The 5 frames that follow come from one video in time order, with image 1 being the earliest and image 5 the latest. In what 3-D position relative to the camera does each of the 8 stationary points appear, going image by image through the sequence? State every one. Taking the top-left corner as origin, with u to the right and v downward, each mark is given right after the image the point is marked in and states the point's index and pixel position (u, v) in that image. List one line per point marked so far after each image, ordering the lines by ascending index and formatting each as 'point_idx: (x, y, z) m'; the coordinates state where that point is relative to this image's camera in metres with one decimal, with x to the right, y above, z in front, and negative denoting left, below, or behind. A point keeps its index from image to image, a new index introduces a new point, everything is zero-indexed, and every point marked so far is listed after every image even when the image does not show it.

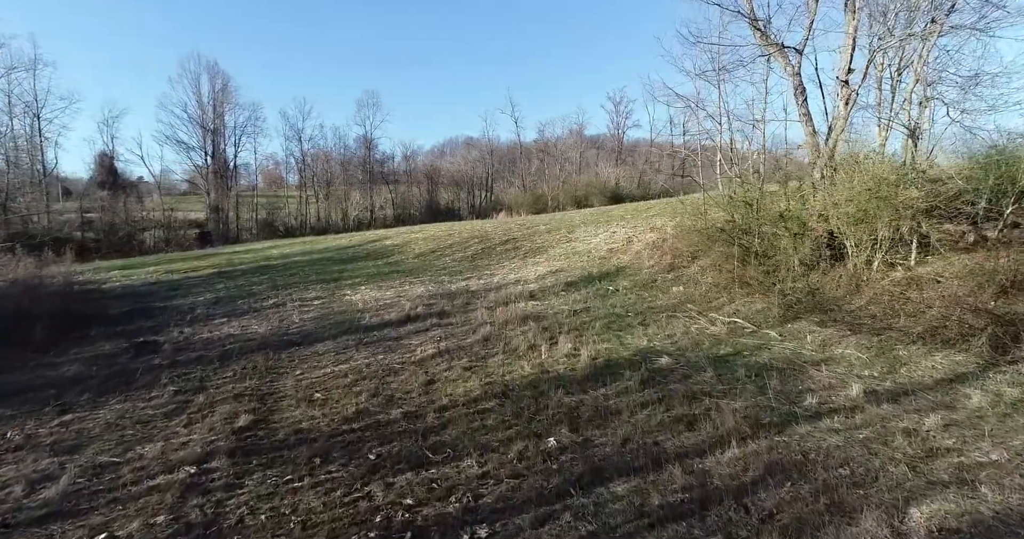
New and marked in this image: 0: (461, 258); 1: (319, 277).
0: (-1.4, +0.3, +14.3) m
1: (-4.8, -0.3, +13.2) m
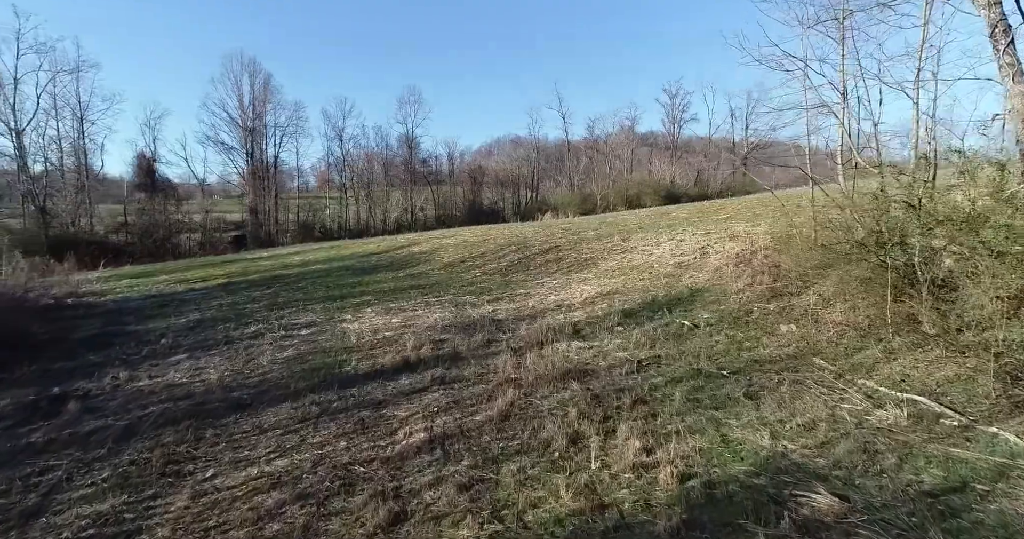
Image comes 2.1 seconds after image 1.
0: (-0.4, 0.0, +12.1) m
1: (-3.9, -0.6, +11.3) m
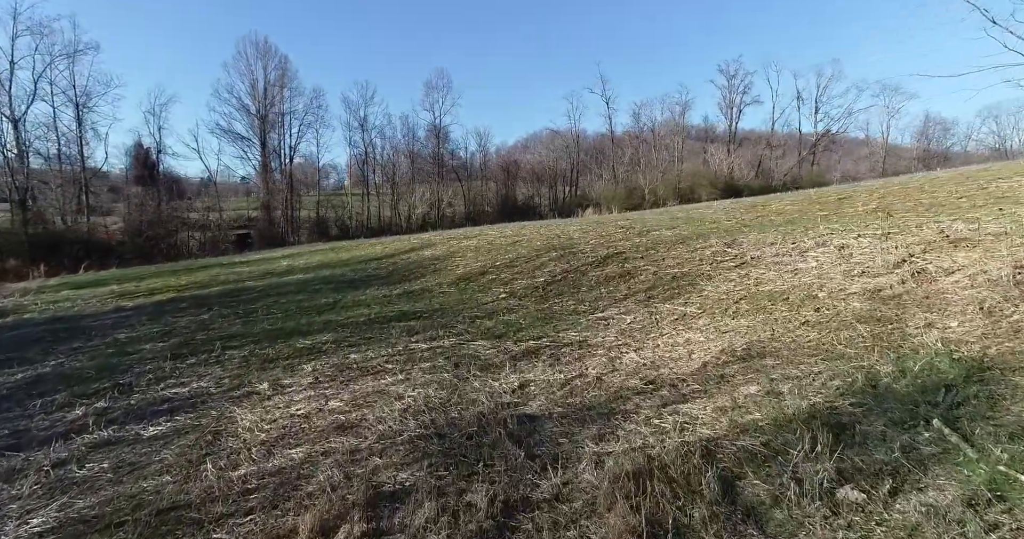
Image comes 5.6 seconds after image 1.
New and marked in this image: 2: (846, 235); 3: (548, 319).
0: (+0.2, -0.3, +7.9) m
1: (-3.3, -0.8, +7.4) m
2: (+4.4, +0.5, +6.9) m
3: (+0.4, -0.6, +6.4) m
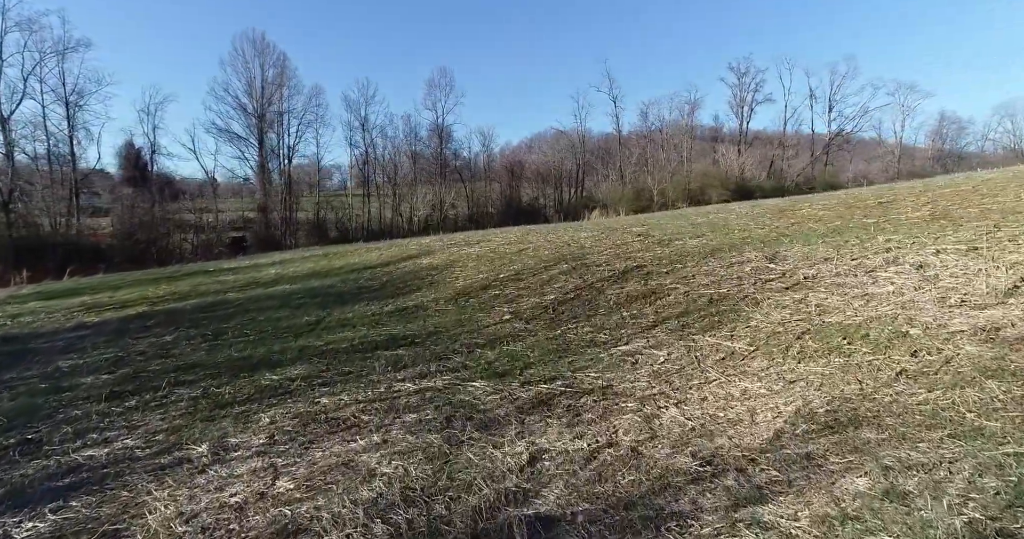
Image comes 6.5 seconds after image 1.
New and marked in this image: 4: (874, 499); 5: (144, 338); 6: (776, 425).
0: (+0.3, -0.5, +6.8) m
1: (-3.3, -1.1, +6.3) m
2: (+4.4, +0.2, +5.8) m
3: (+0.5, -0.8, +5.3) m
4: (+1.7, -1.1, +2.5) m
5: (-5.5, -1.0, +8.0) m
6: (+1.7, -1.0, +3.3) m
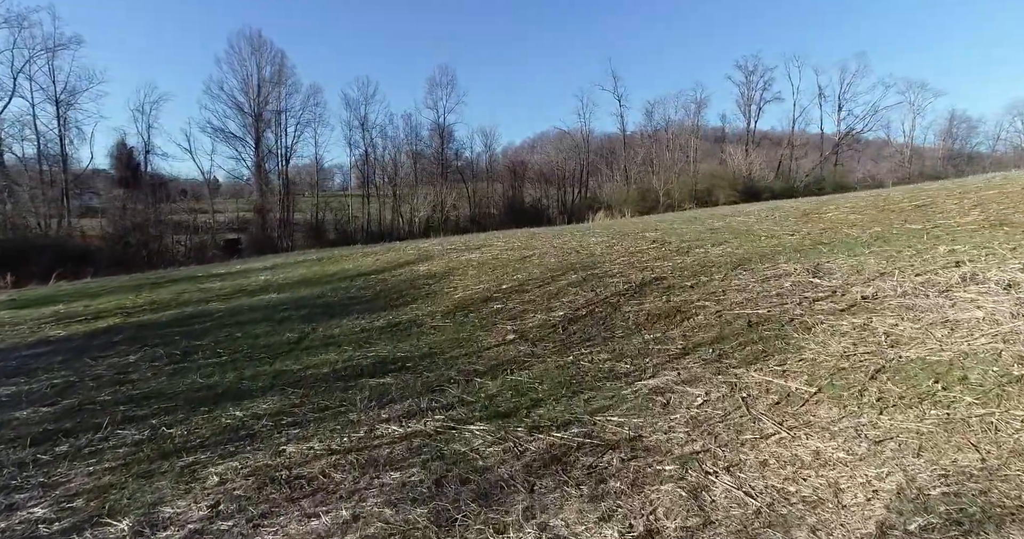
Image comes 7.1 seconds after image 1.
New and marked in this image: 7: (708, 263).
0: (+0.3, -0.7, +5.9) m
1: (-3.2, -1.2, +5.4) m
2: (+4.5, +0.1, +4.9) m
3: (+0.5, -1.0, +4.4) m
4: (+1.8, -1.3, +1.6) m
5: (-5.5, -1.1, +7.1) m
6: (+1.7, -1.1, +2.5) m
7: (+2.7, +0.1, +7.4) m
